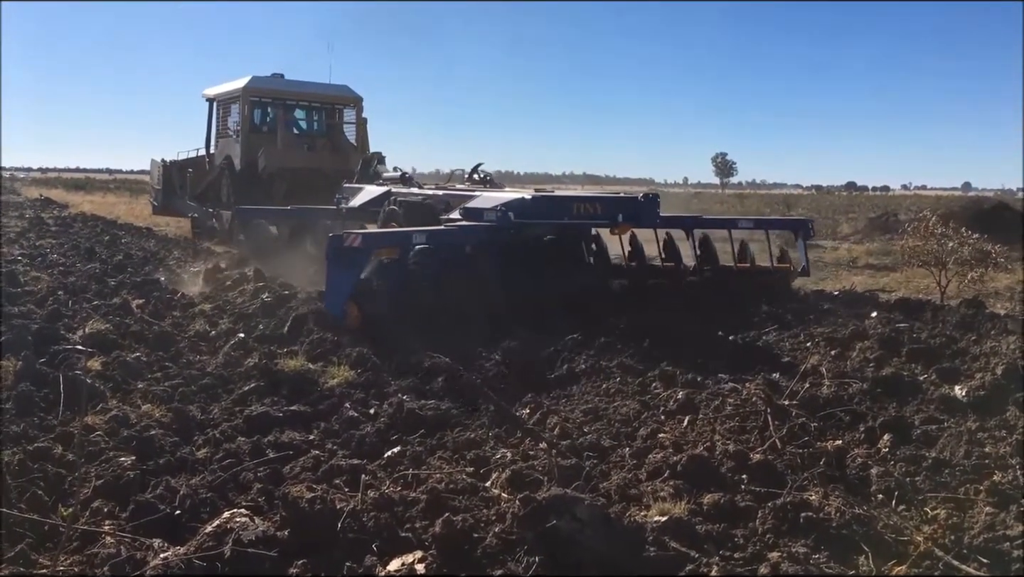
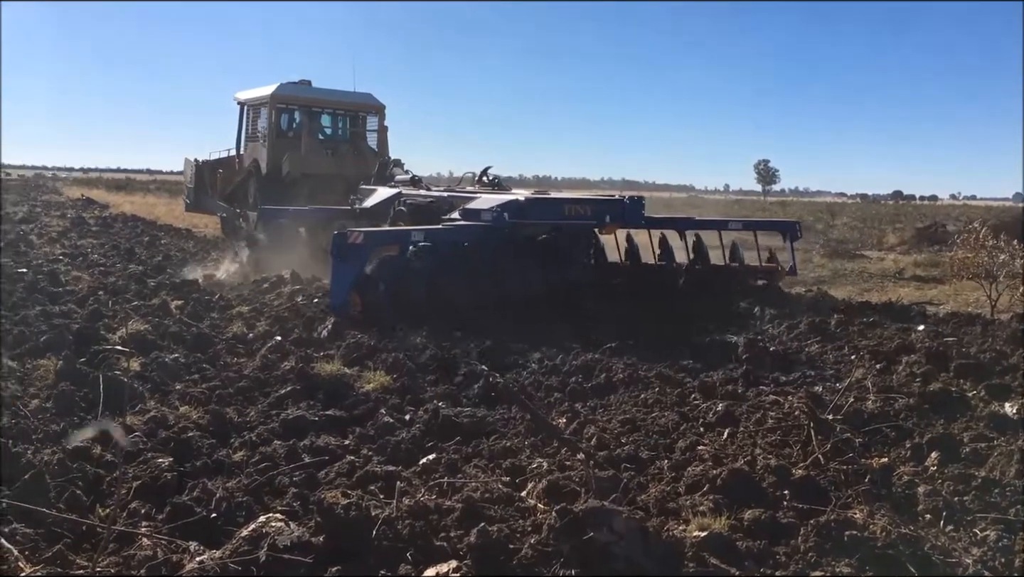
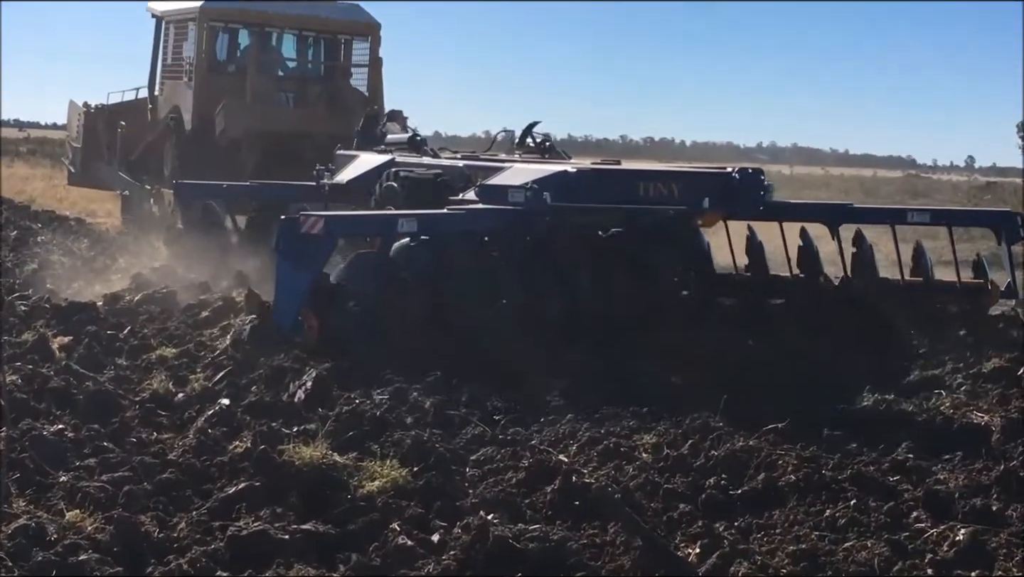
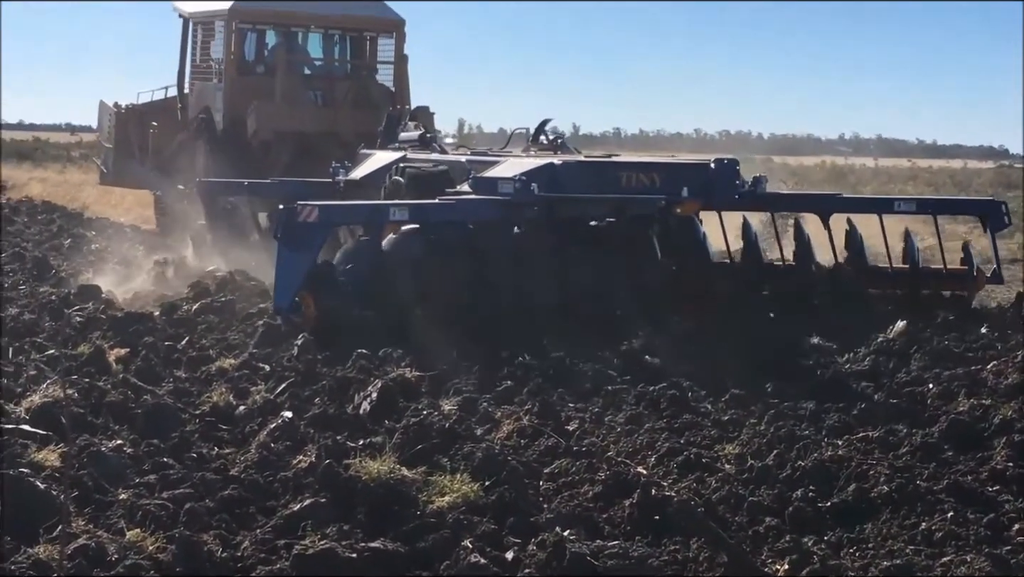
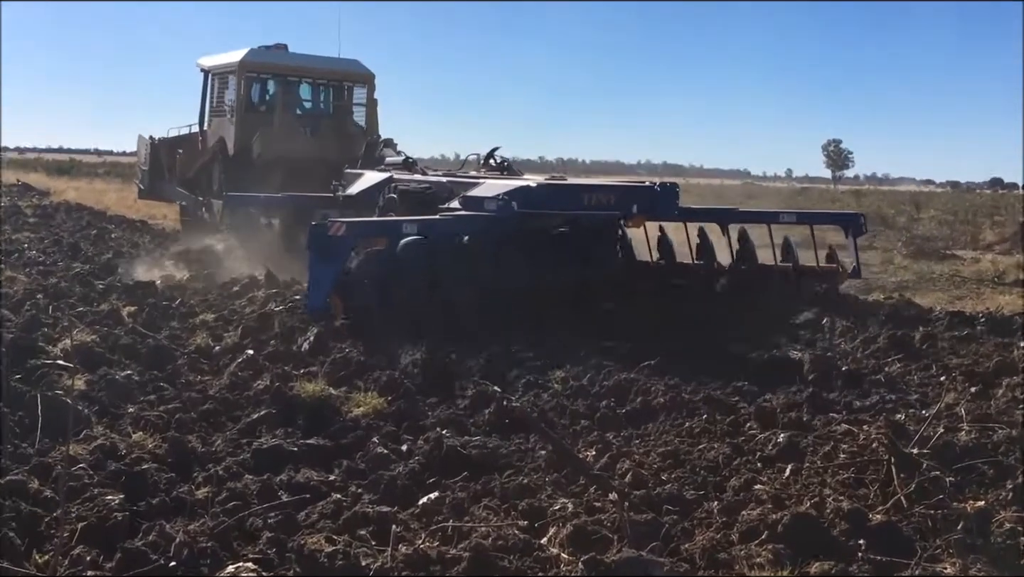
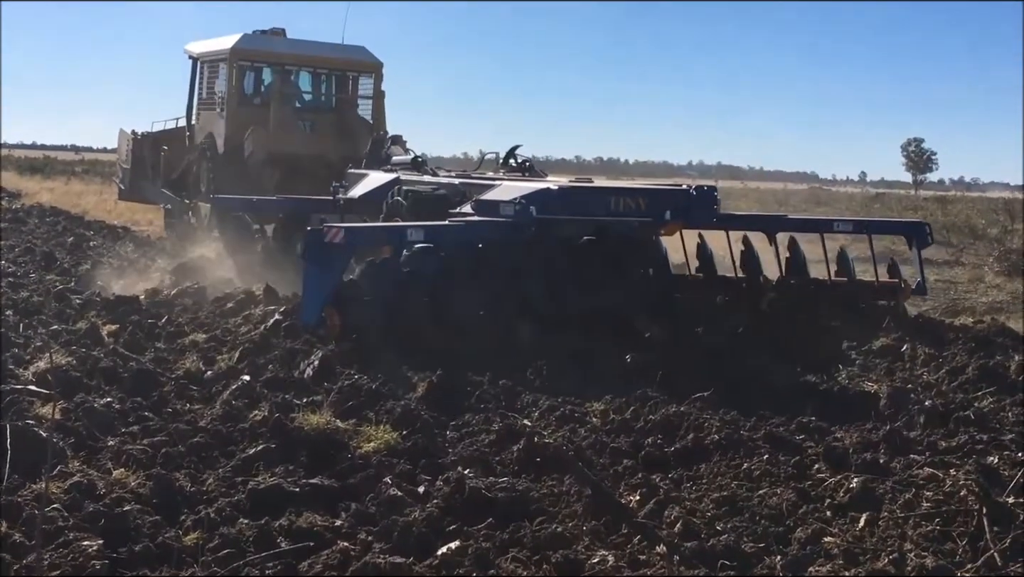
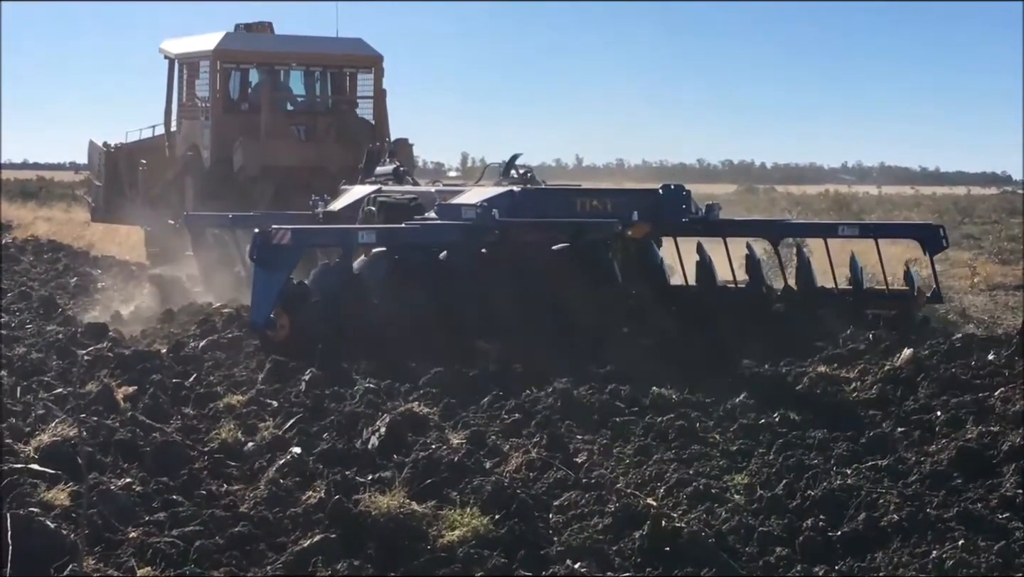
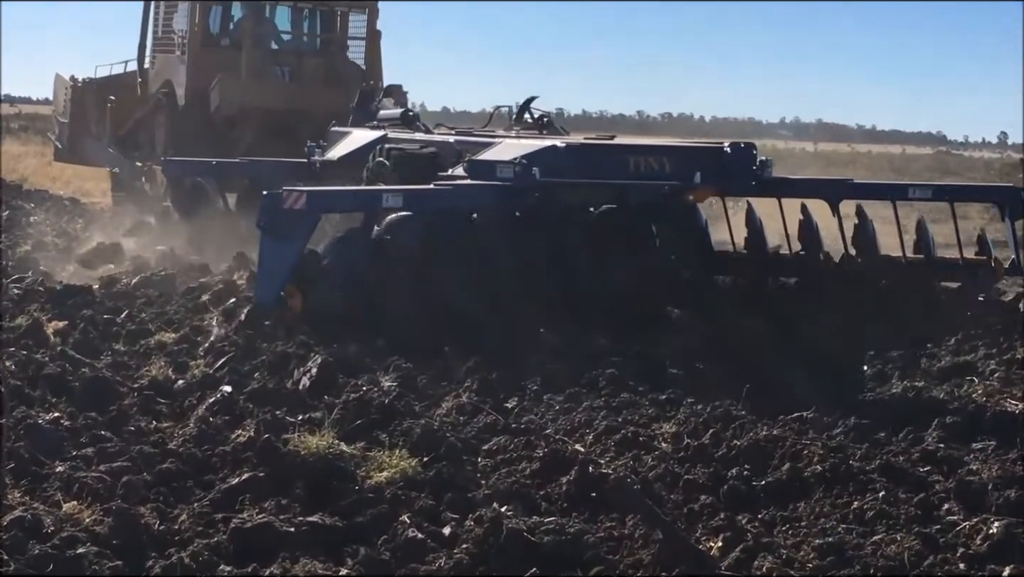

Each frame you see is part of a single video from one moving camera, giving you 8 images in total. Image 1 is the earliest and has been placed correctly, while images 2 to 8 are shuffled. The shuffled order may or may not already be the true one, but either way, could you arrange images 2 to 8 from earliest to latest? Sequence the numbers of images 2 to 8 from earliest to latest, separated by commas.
2, 5, 6, 3, 8, 4, 7
